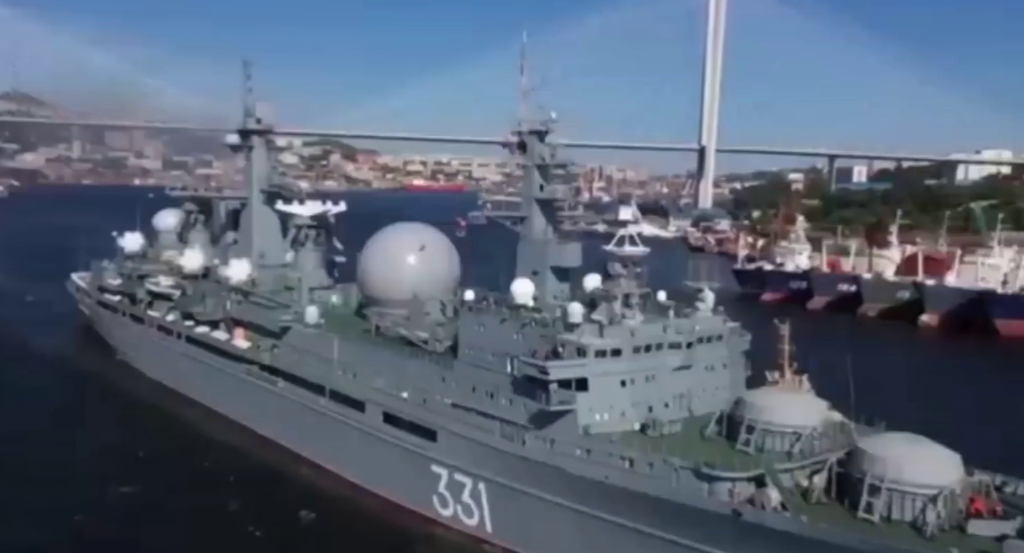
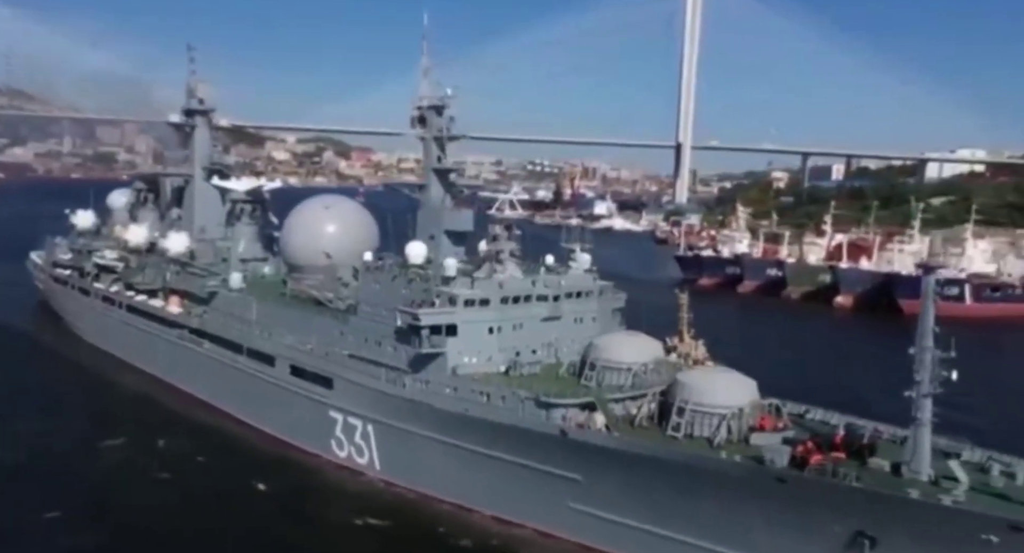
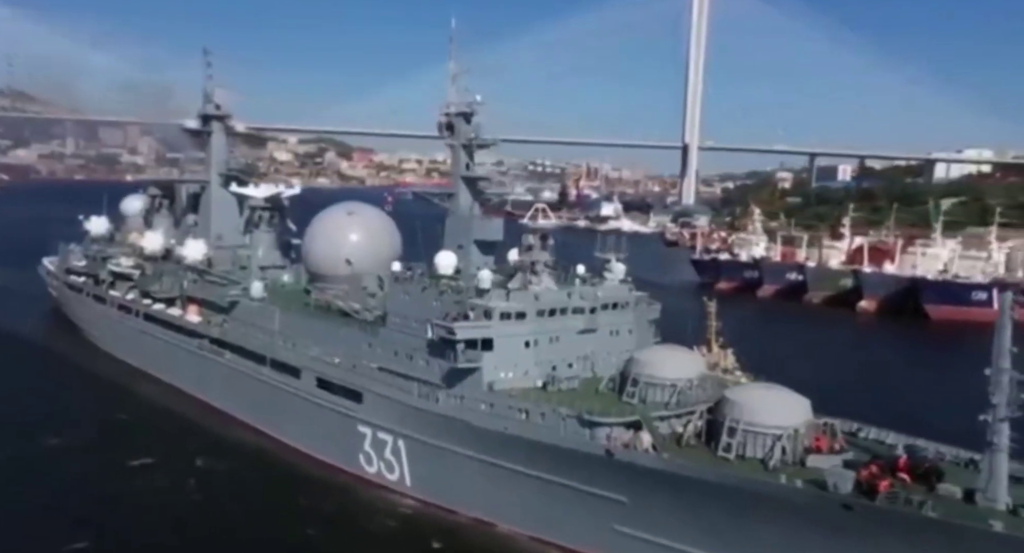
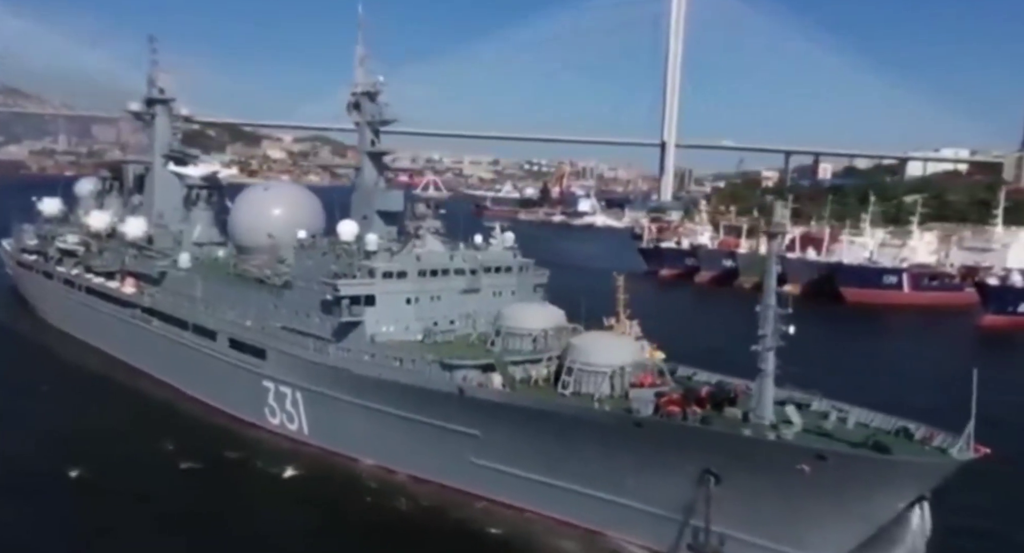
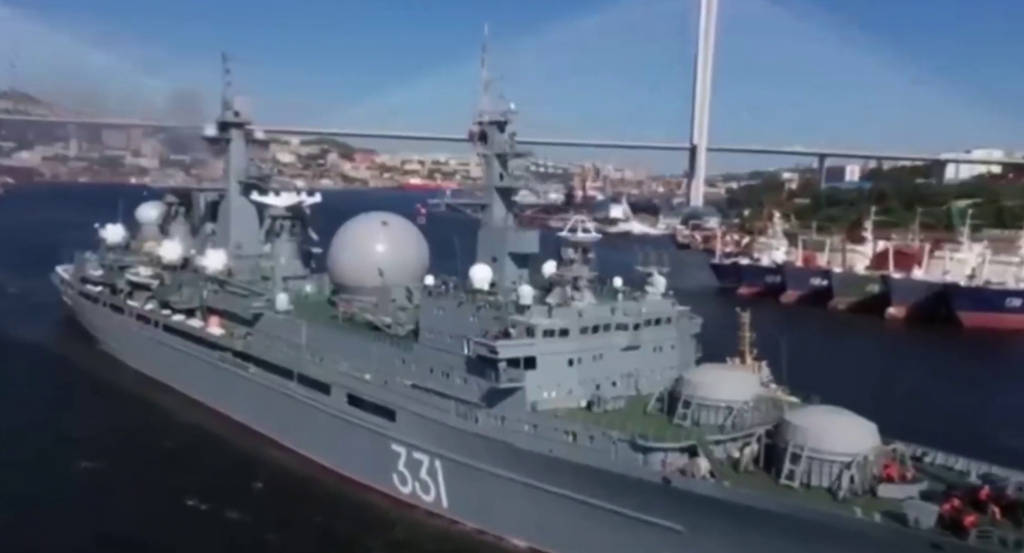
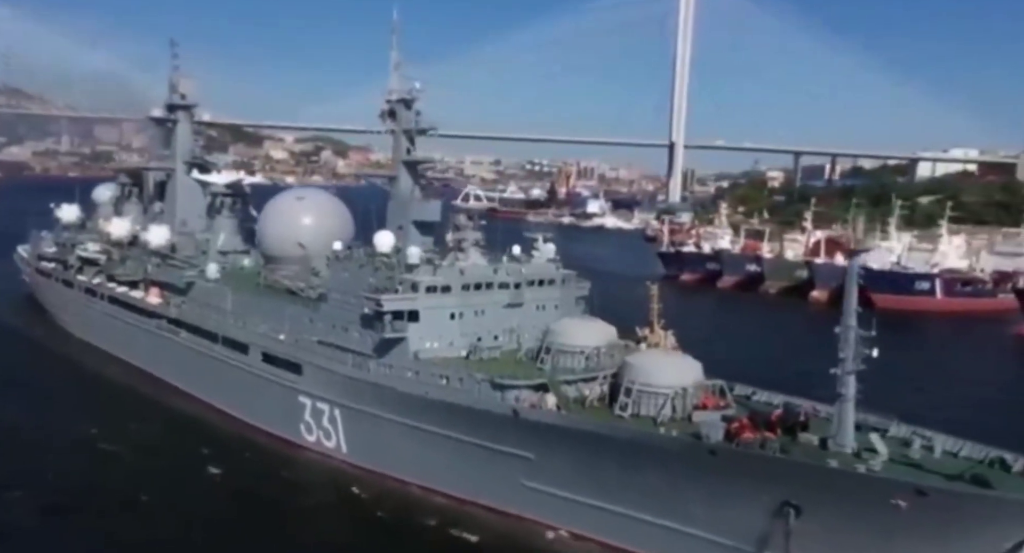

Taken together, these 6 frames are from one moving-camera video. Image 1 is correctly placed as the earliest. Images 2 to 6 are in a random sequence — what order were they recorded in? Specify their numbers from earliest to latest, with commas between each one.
5, 3, 2, 6, 4
